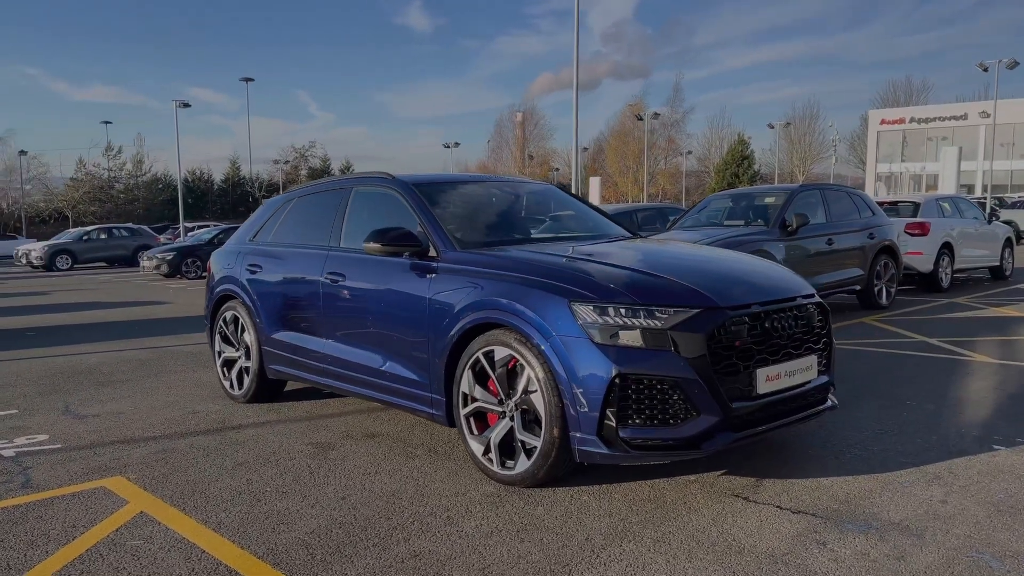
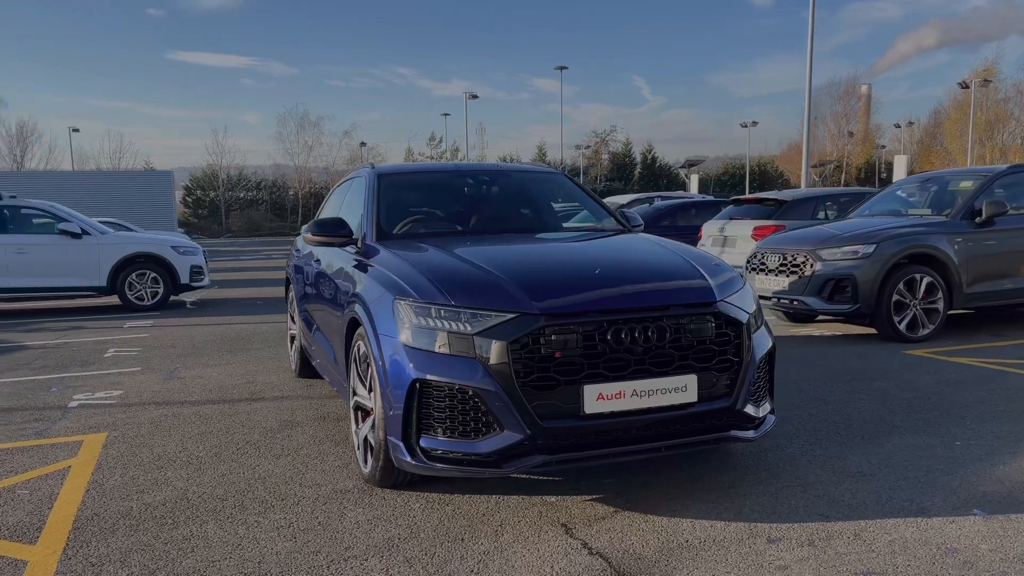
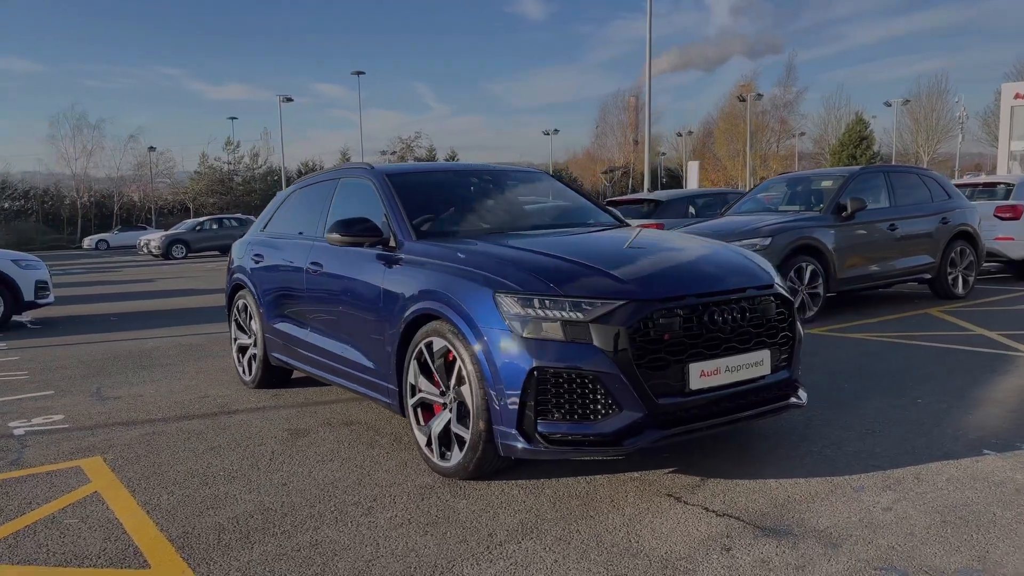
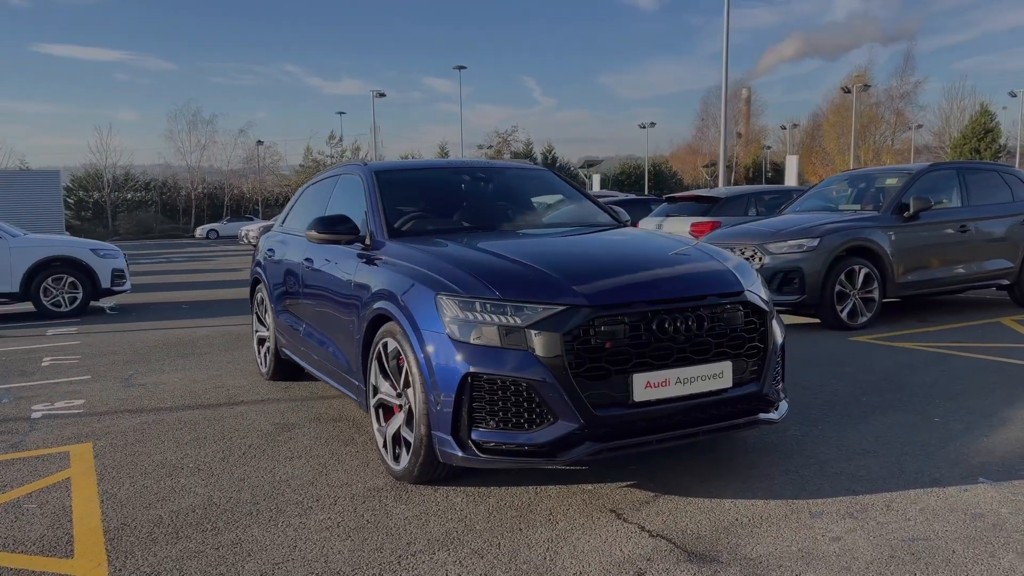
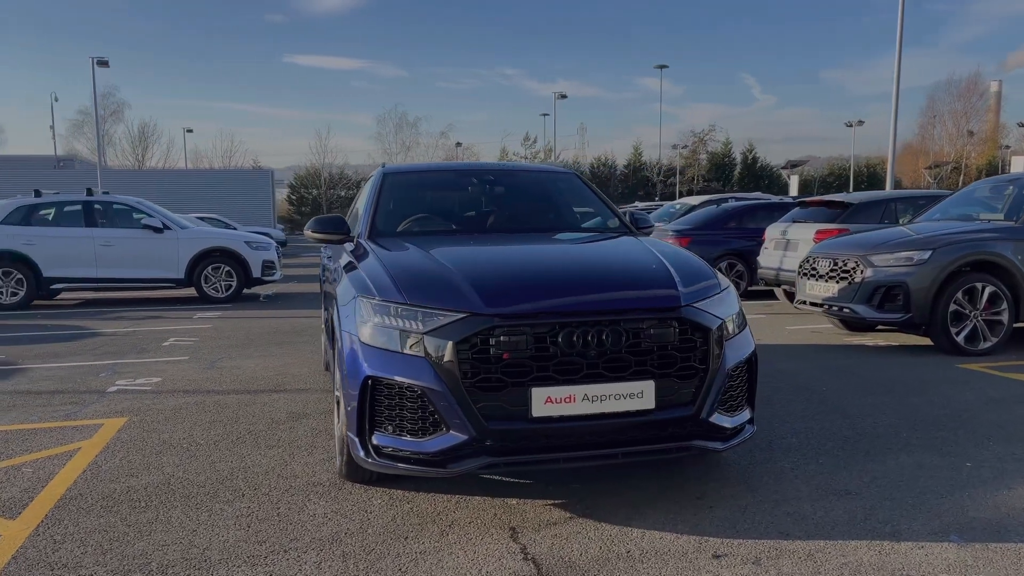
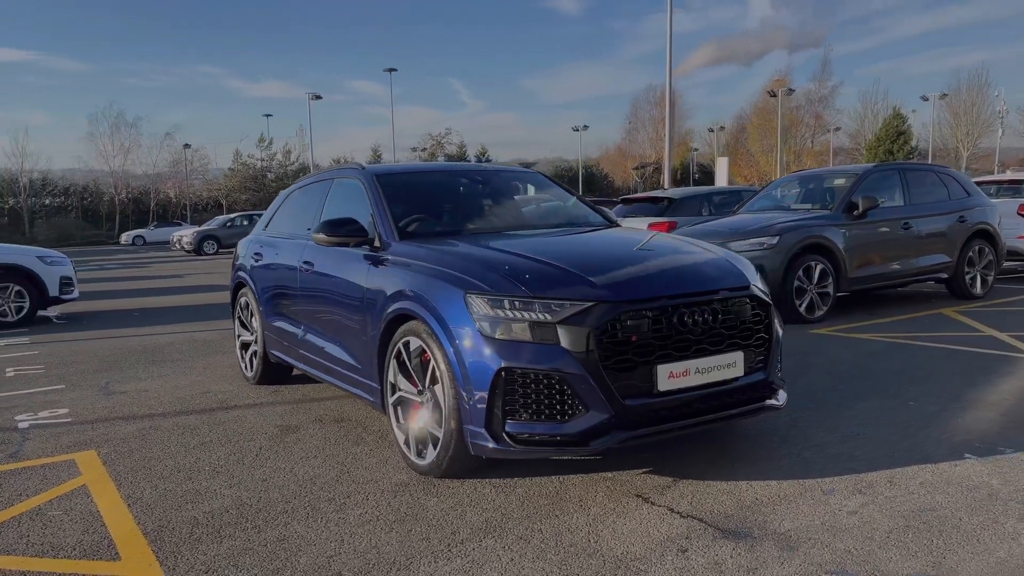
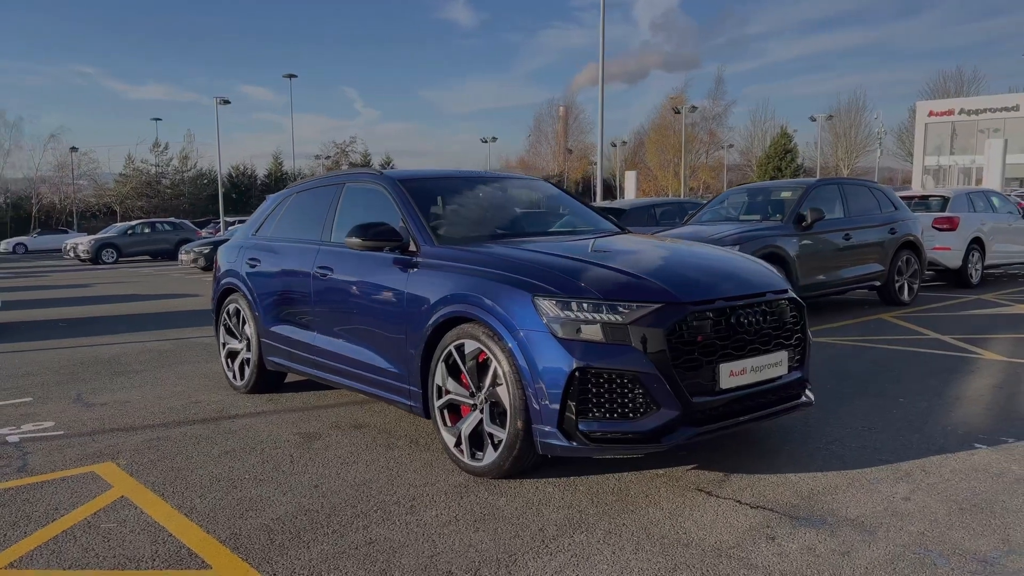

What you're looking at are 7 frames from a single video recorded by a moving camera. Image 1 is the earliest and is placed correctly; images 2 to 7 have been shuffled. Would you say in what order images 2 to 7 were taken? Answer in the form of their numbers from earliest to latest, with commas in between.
7, 3, 6, 4, 2, 5
